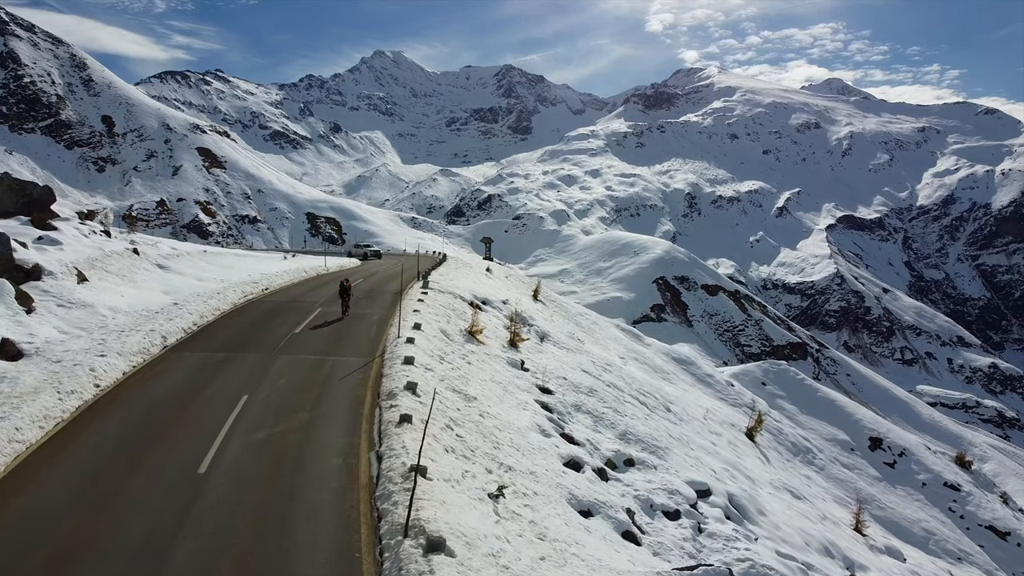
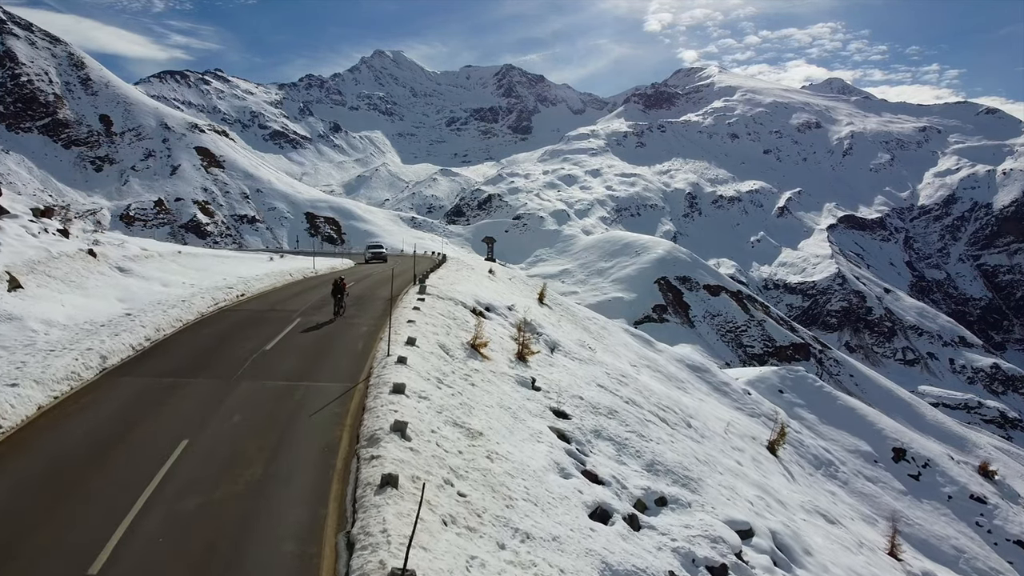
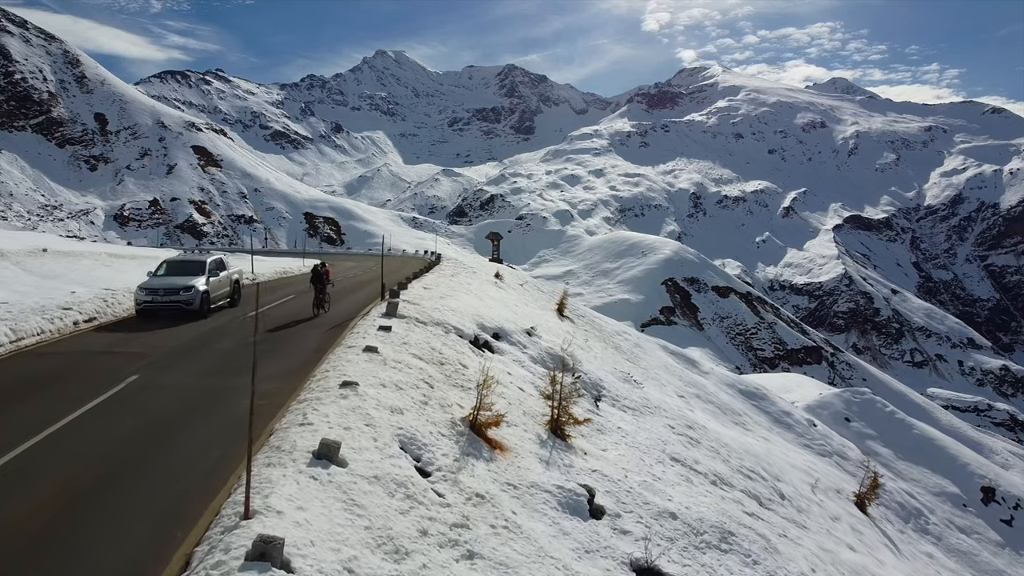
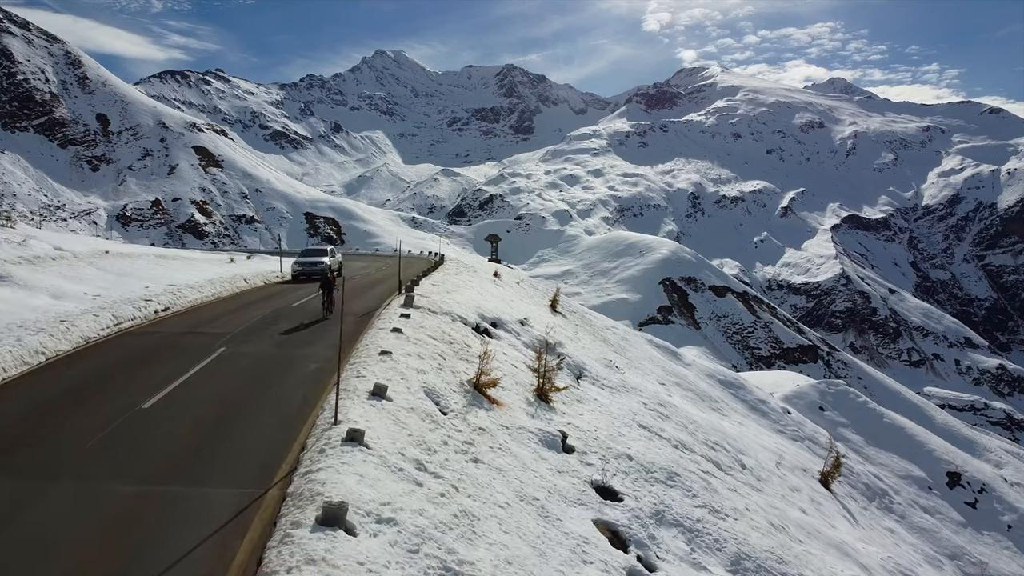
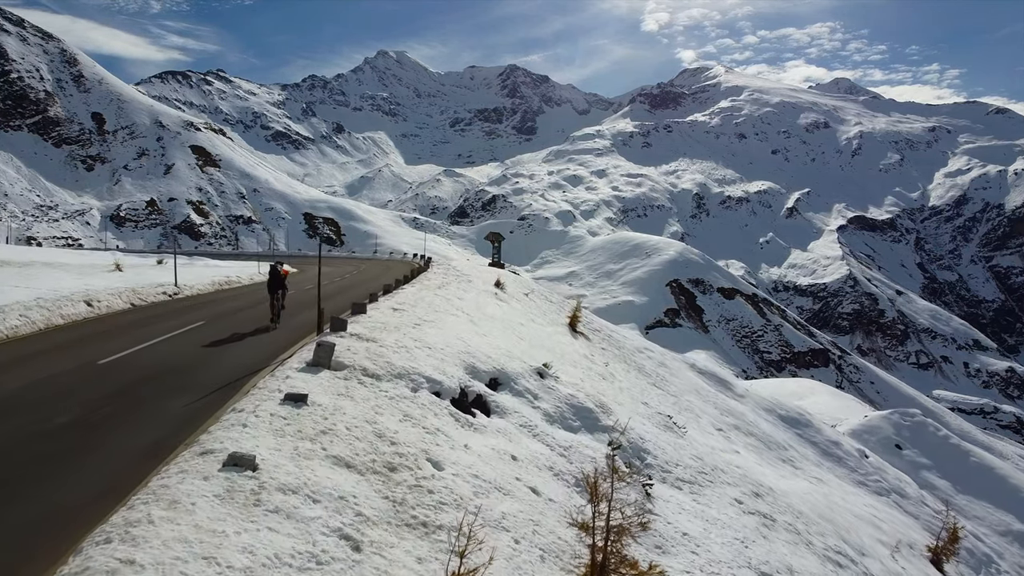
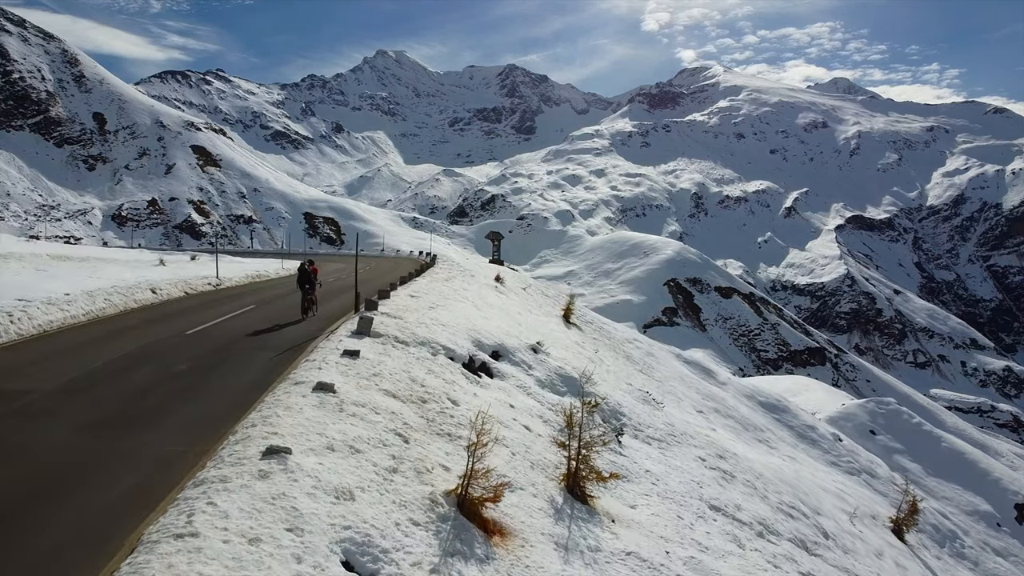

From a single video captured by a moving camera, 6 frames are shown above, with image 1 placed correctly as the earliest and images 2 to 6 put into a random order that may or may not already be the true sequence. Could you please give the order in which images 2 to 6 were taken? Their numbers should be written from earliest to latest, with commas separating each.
2, 4, 3, 6, 5
